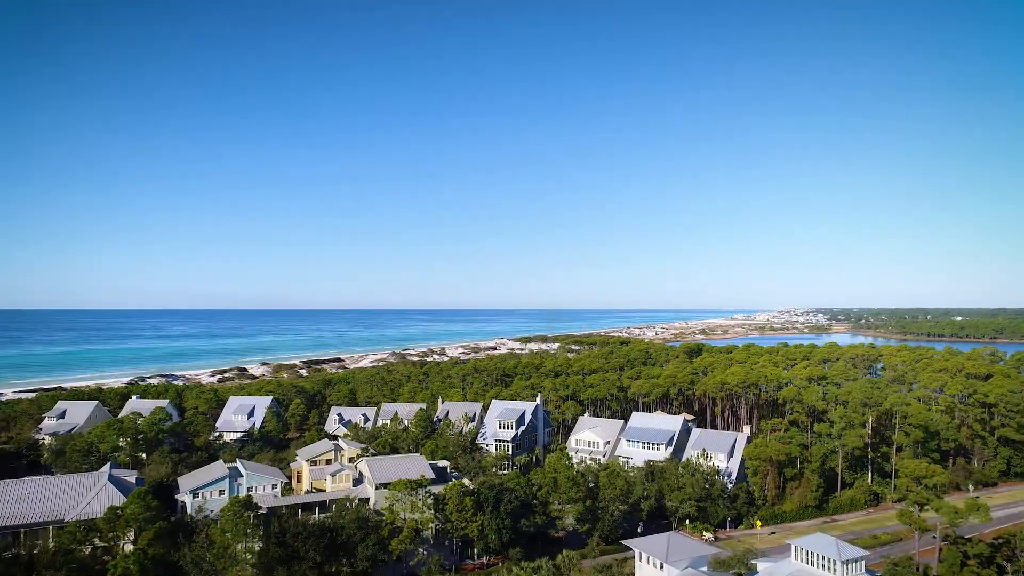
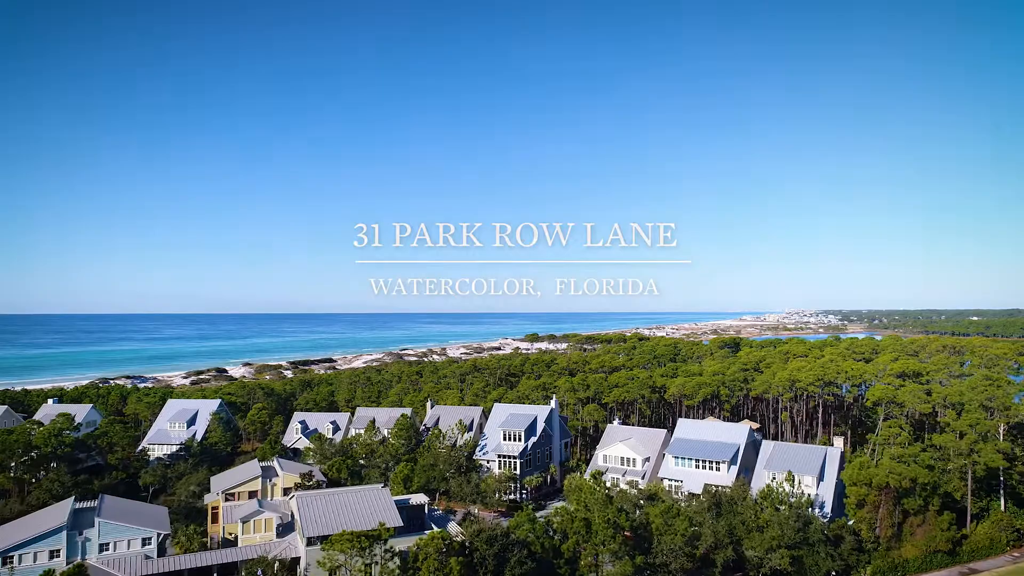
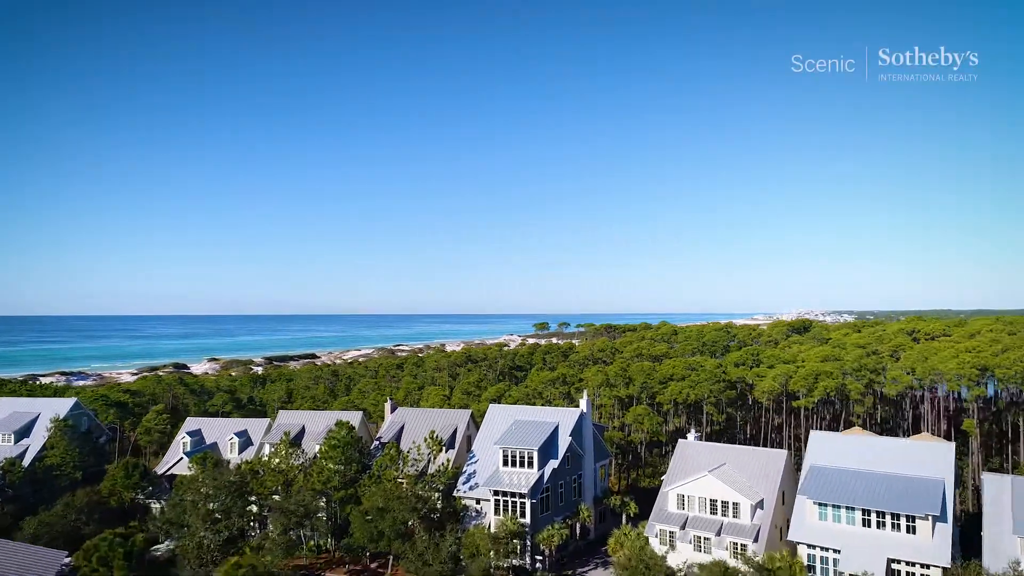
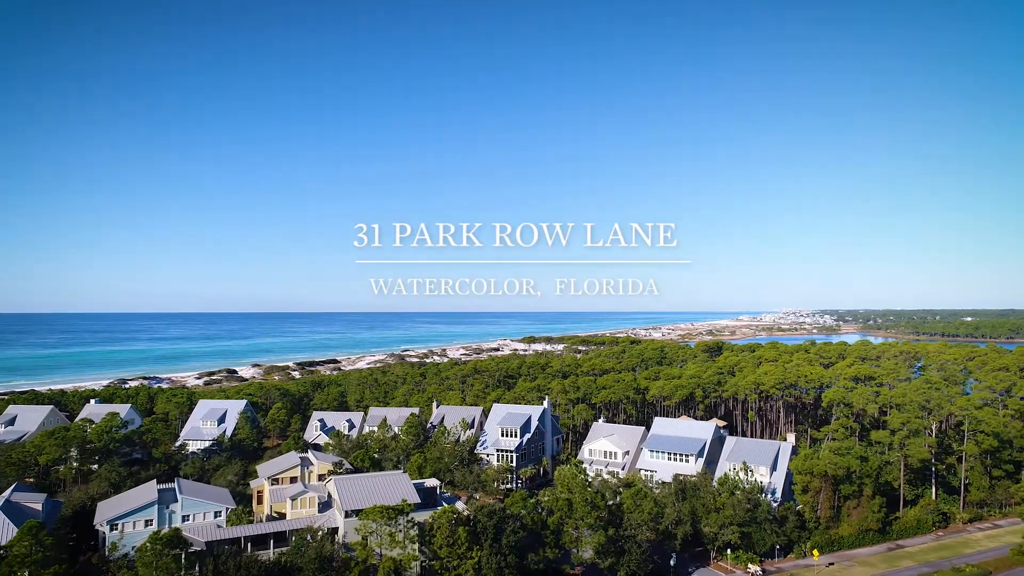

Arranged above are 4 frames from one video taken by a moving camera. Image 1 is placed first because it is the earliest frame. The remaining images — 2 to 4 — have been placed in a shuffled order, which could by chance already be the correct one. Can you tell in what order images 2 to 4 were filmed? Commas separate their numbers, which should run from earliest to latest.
4, 2, 3
